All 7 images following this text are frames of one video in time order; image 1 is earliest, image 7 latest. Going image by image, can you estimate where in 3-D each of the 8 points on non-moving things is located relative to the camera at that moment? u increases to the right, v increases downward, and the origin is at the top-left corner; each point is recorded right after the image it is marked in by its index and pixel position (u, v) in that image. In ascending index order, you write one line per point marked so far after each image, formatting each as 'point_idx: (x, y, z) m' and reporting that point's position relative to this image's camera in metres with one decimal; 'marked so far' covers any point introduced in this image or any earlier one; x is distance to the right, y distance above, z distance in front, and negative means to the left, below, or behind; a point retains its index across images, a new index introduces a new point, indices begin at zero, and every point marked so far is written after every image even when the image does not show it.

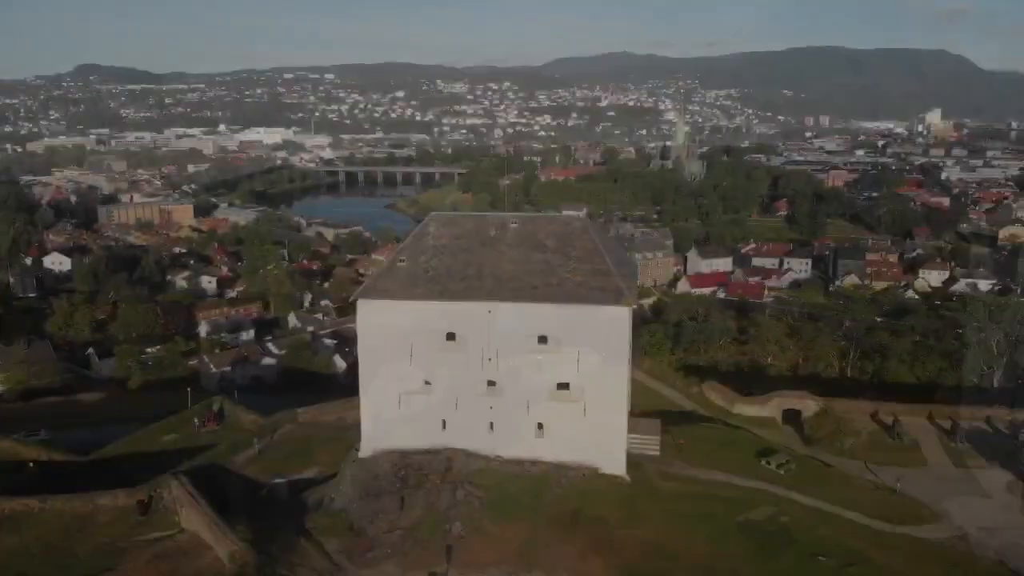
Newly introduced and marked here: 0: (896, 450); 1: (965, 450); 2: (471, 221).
0: (+8.1, -3.4, +18.0) m
1: (+9.6, -3.4, +17.8) m
2: (-0.8, +1.3, +16.1) m
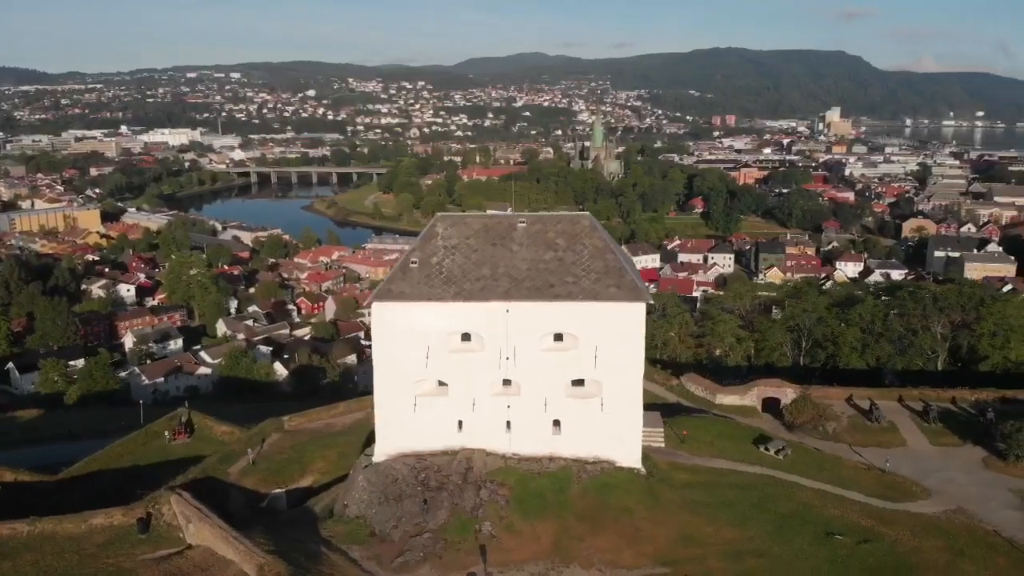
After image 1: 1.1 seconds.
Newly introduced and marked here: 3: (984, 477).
0: (+8.1, -3.2, +19.0) m
1: (+9.6, -3.1, +19.0) m
2: (-0.6, +1.3, +16.1) m
3: (+9.4, -3.8, +16.9) m
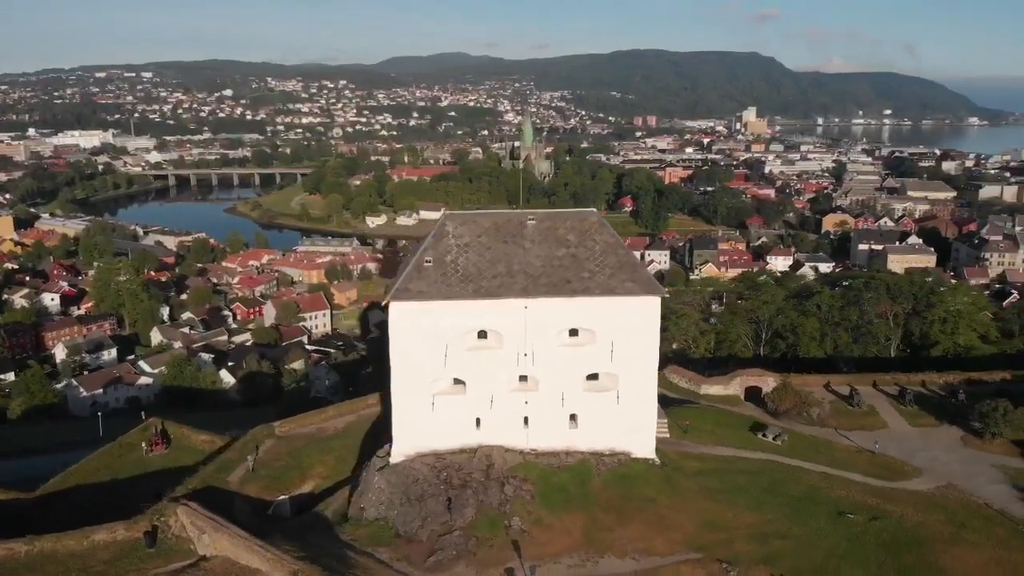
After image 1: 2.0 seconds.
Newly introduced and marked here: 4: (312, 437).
0: (+8.1, -3.0, +19.9) m
1: (+9.5, -2.9, +20.0) m
2: (-0.4, +1.3, +16.2) m
3: (+9.5, -3.5, +17.9) m
4: (-4.7, -3.5, +19.9) m
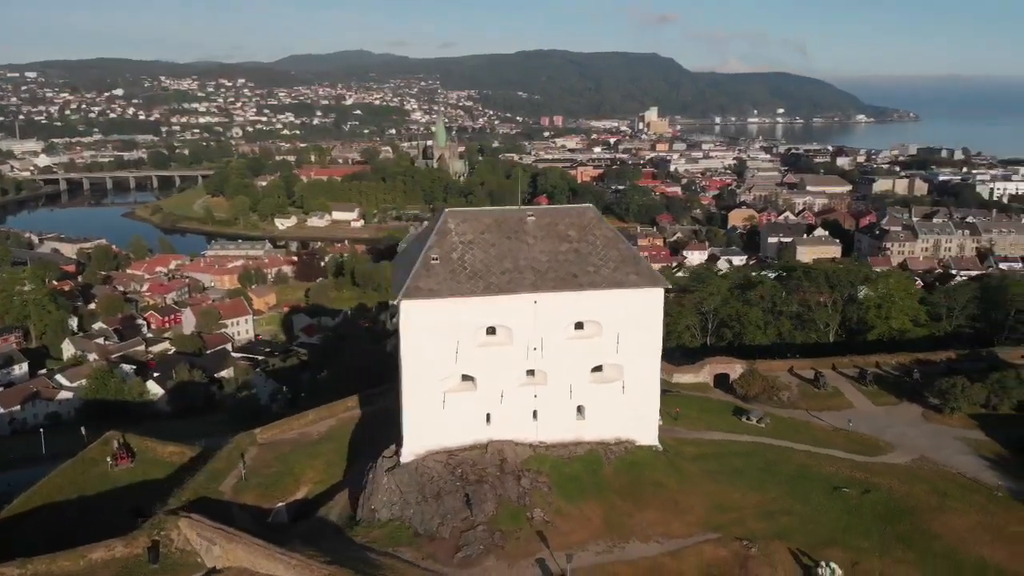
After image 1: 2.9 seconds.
0: (+7.7, -2.7, +21.0) m
1: (+9.1, -2.6, +21.3) m
2: (-0.4, +1.4, +16.3) m
3: (+9.4, -3.2, +19.2) m
4: (-5.0, -3.6, +19.5) m
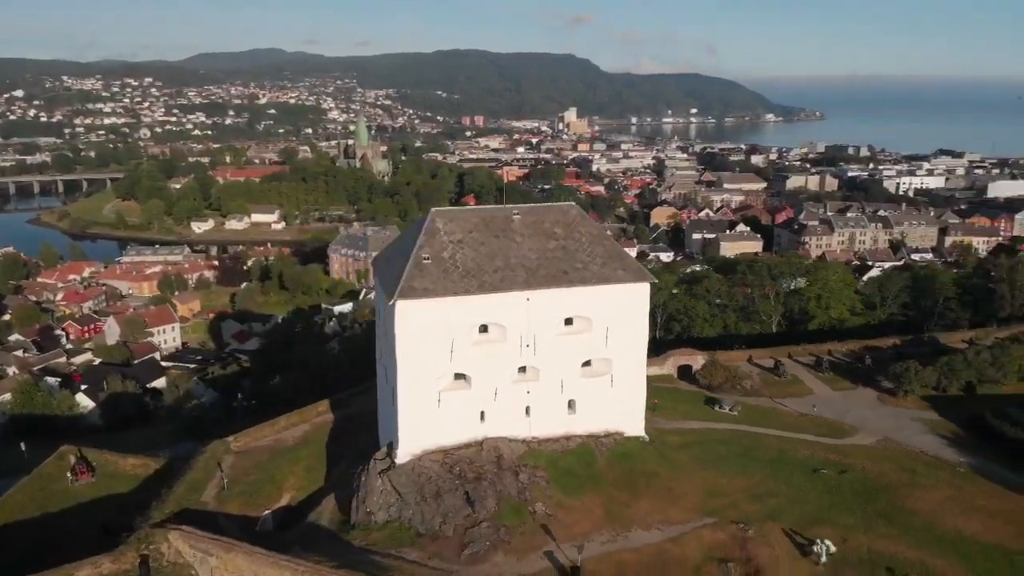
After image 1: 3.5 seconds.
0: (+7.1, -2.5, +21.8) m
1: (+8.4, -2.3, +22.3) m
2: (-0.7, +1.4, +16.4) m
3: (+8.9, -2.9, +20.2) m
4: (-5.4, -3.6, +19.2) m
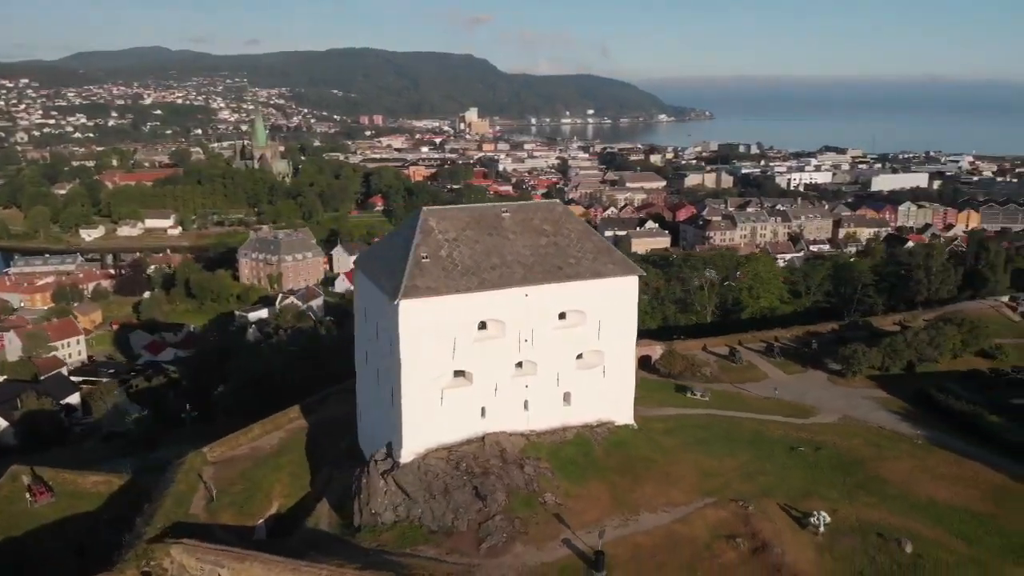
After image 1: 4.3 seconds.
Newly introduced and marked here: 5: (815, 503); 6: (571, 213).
0: (+6.2, -2.2, +22.9) m
1: (+7.5, -2.0, +23.5) m
2: (-0.9, +1.5, +16.6) m
3: (+8.3, -2.6, +21.6) m
4: (-5.8, -3.7, +18.8) m
5: (+5.5, -3.9, +15.4) m
6: (+1.2, +1.5, +17.3) m
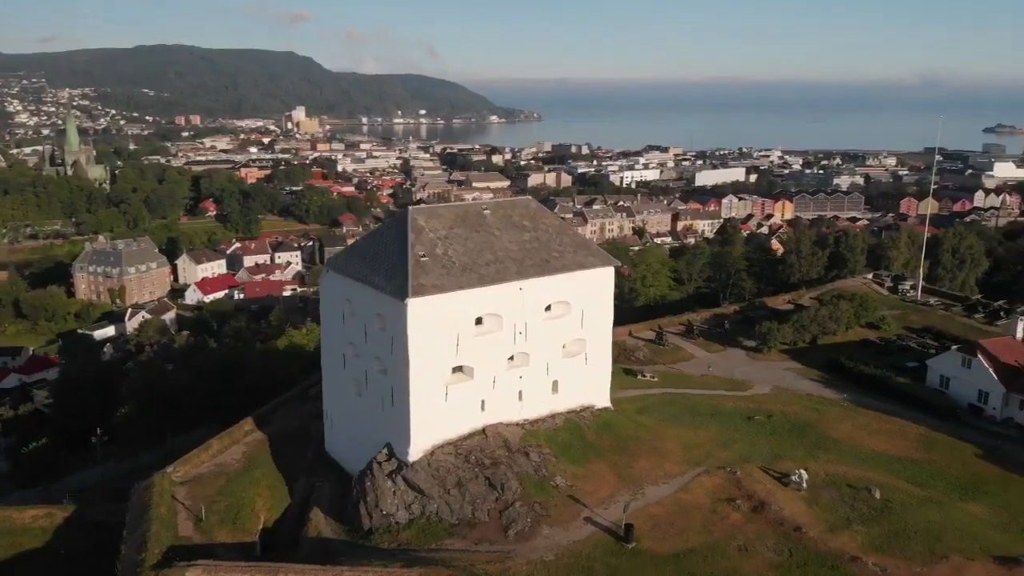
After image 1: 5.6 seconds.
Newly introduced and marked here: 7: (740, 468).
0: (+4.6, -1.9, +24.6) m
1: (+5.8, -1.6, +25.4) m
2: (-1.2, +1.5, +16.8) m
3: (+6.9, -2.1, +23.7) m
4: (-6.2, -3.9, +18.0) m
5: (+5.5, -3.5, +17.1) m
6: (+0.7, +1.7, +18.0) m
7: (+4.4, -3.5, +16.6) m
